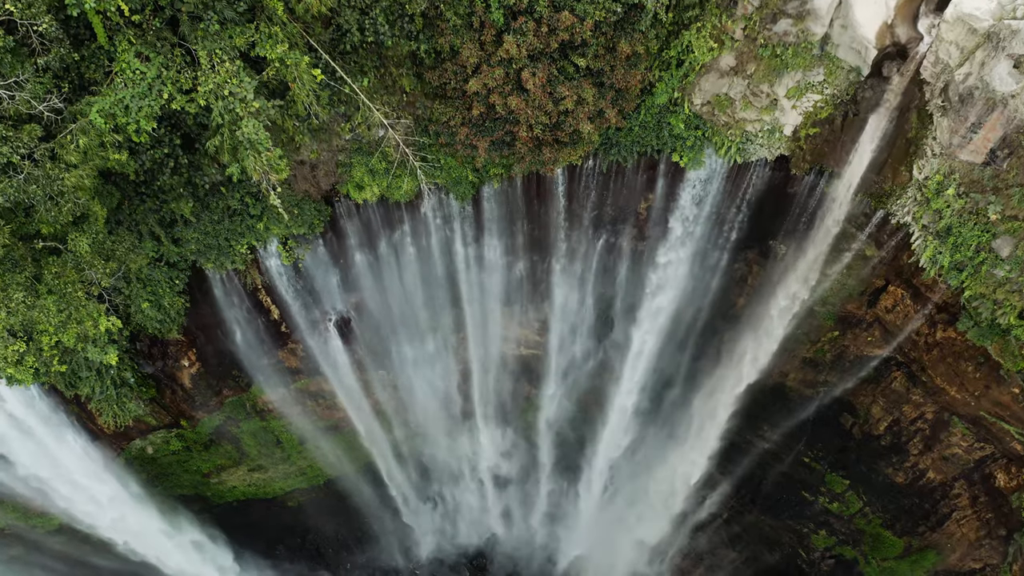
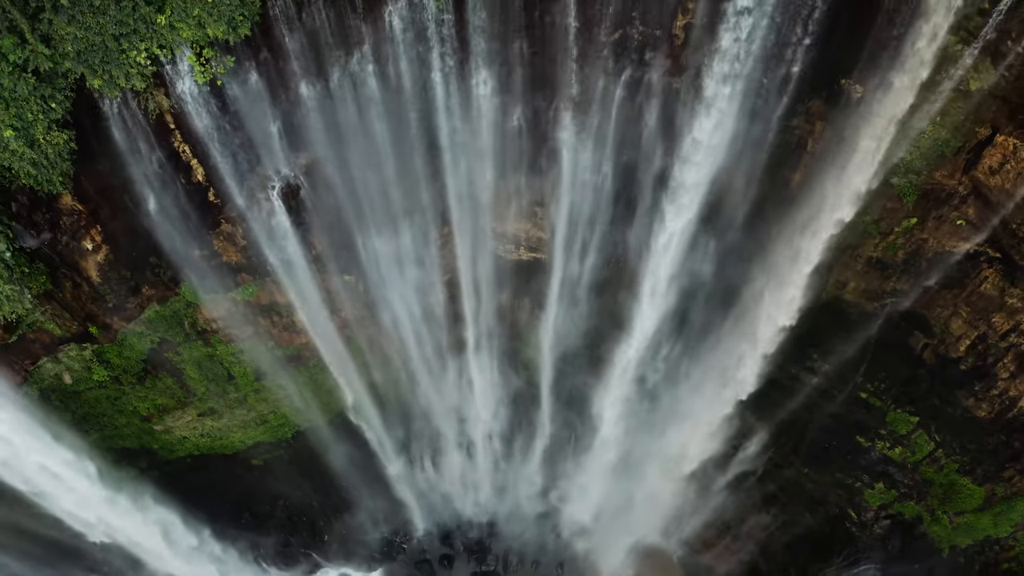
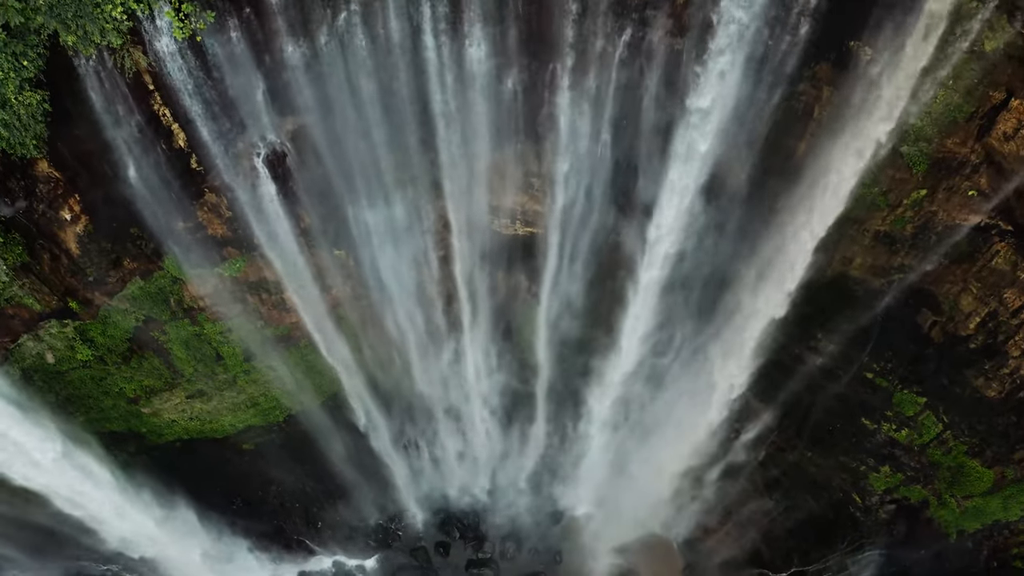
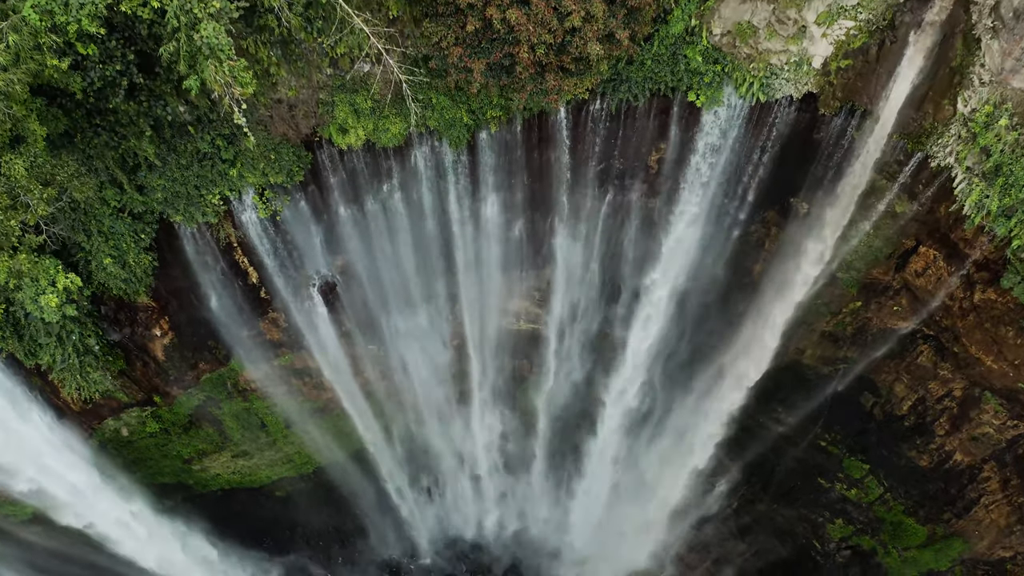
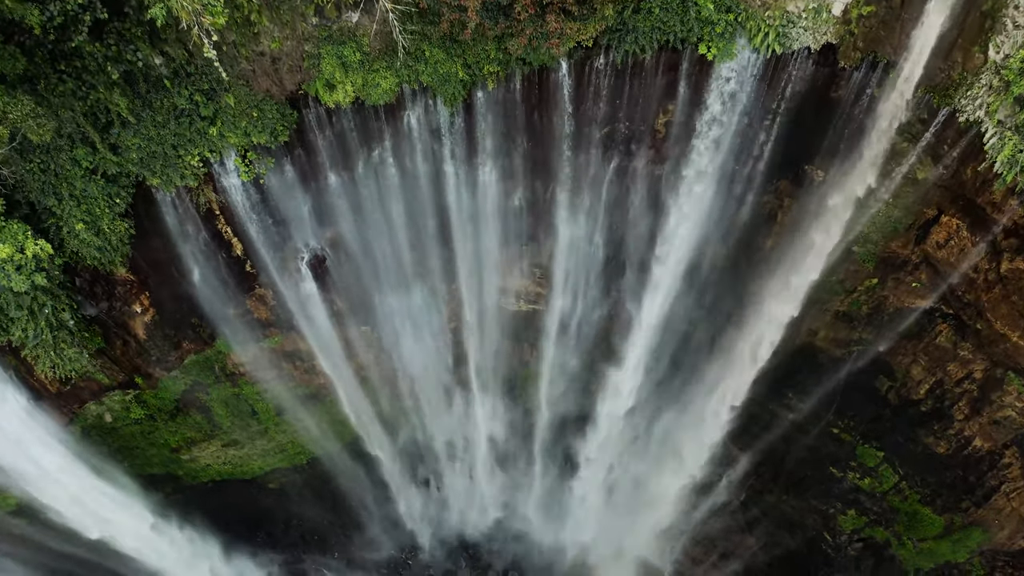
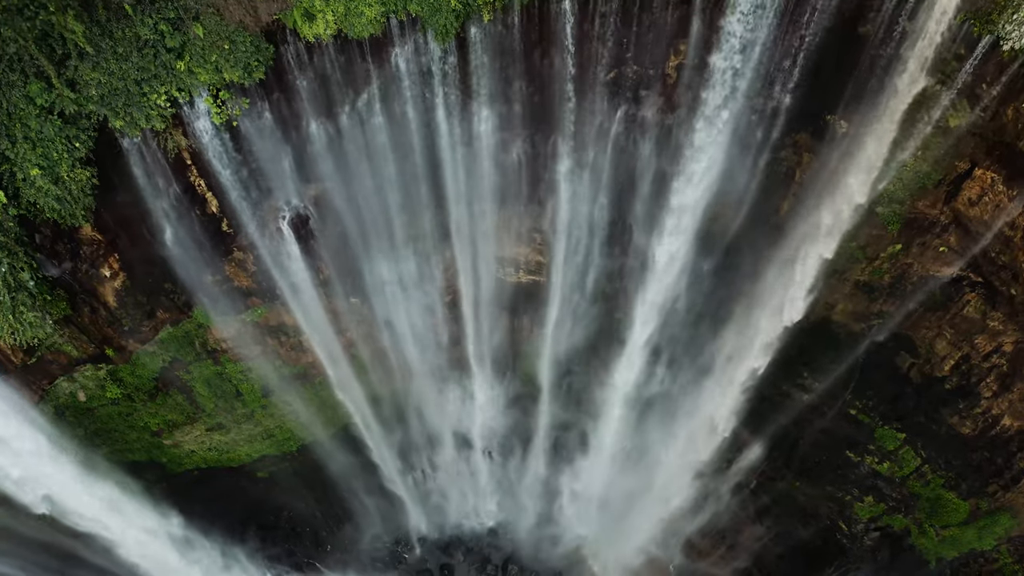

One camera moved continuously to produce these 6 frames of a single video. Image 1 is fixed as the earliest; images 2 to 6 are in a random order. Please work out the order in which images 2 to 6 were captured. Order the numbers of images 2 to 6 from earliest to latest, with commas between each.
4, 5, 6, 2, 3
